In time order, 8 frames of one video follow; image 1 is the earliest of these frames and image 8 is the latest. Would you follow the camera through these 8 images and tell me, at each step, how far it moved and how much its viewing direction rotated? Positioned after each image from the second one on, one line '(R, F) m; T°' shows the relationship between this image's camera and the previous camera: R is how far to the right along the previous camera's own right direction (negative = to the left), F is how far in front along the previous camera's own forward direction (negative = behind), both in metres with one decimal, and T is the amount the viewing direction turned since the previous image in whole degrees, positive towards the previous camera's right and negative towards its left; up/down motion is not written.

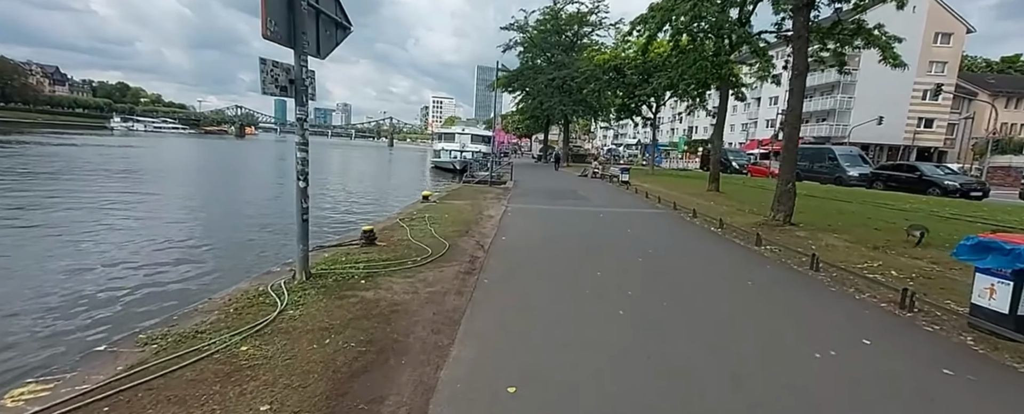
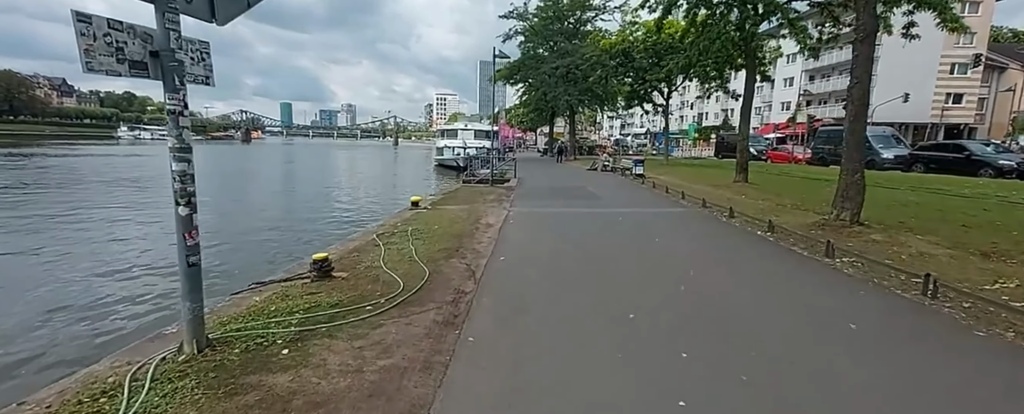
(+0.1, +1.7) m; -1°
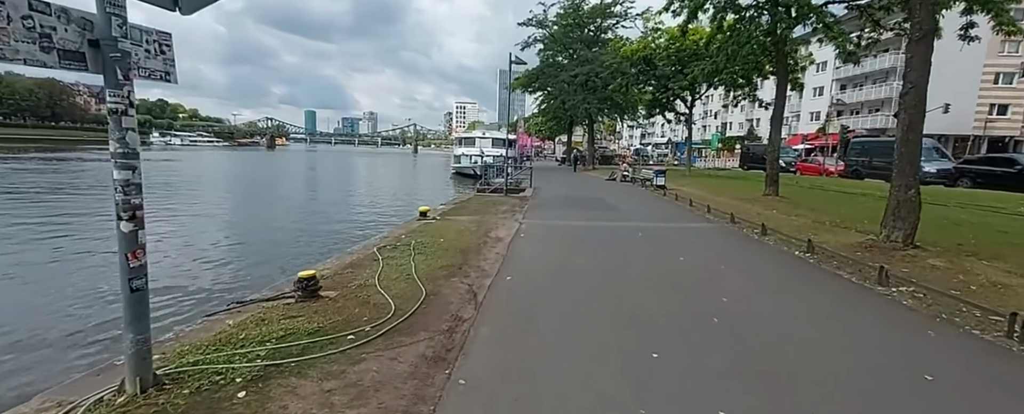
(+0.1, +0.6) m; -2°
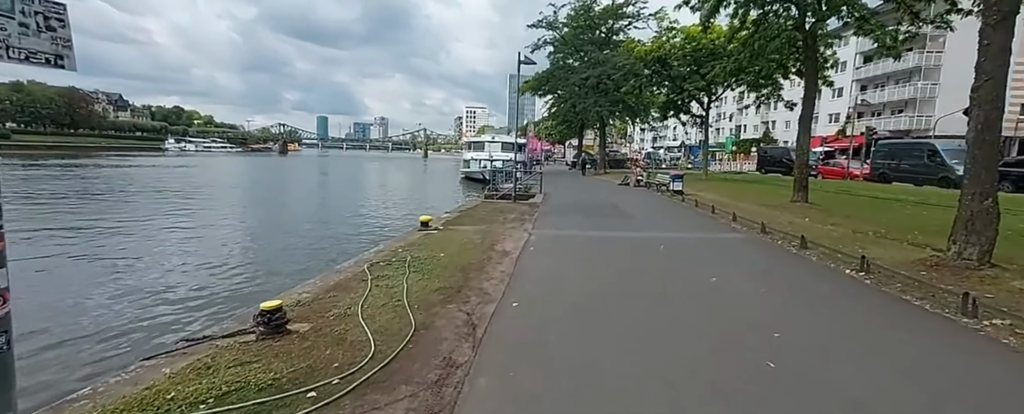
(0.0, +0.9) m; -1°
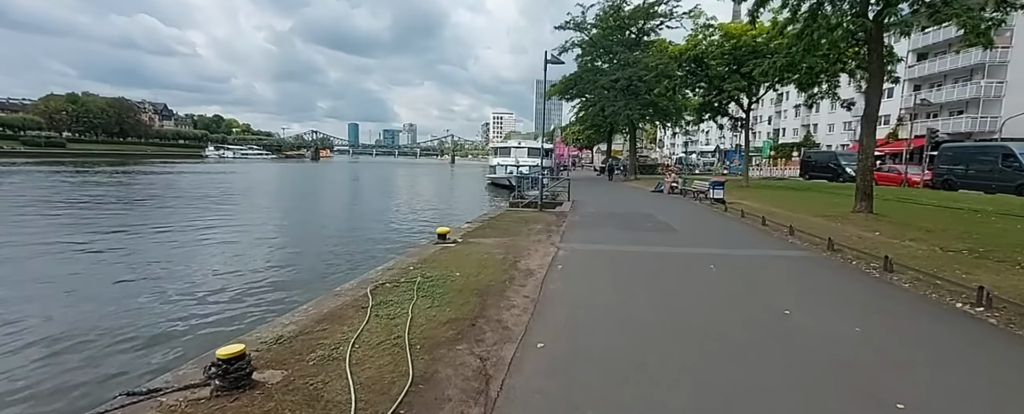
(0.0, +1.0) m; -3°
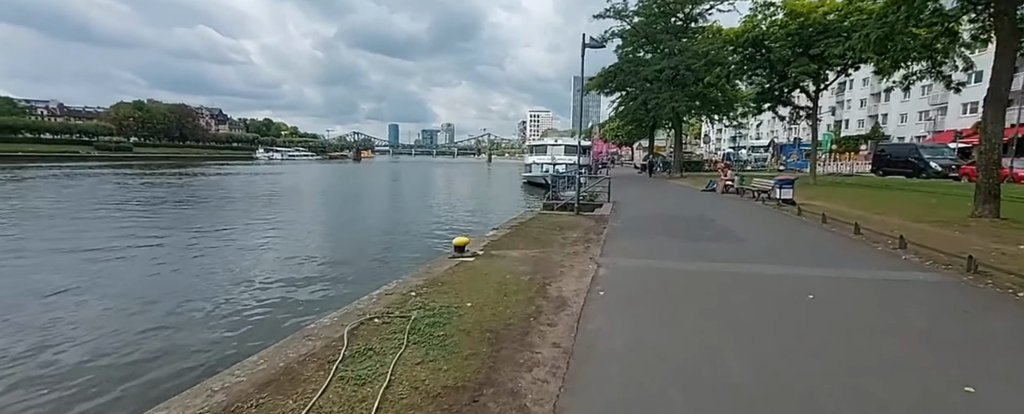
(+0.1, +1.5) m; -5°
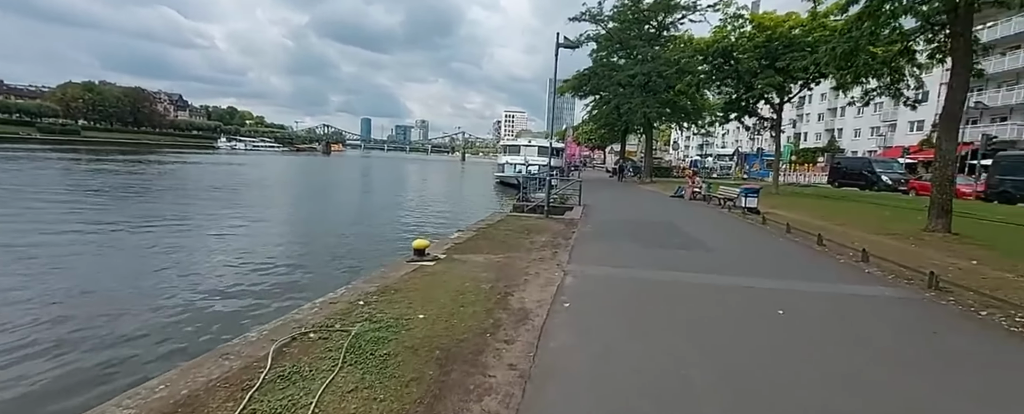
(+0.1, +0.4) m; +4°
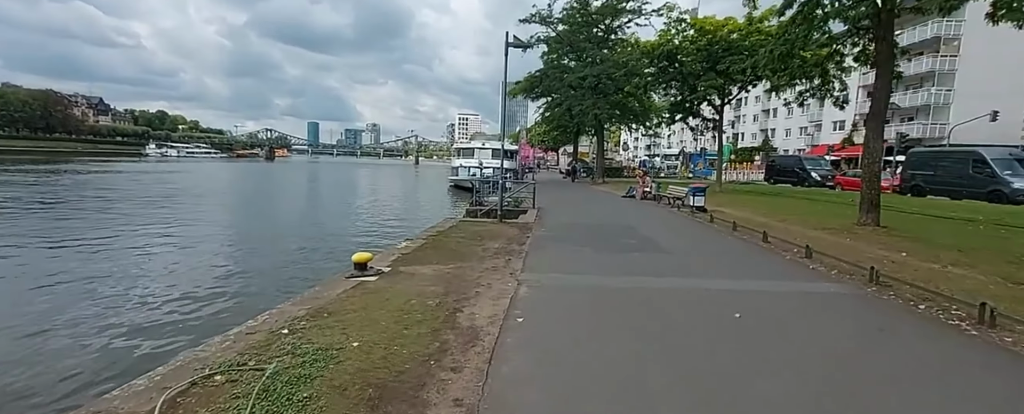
(+0.1, +0.4) m; +6°
